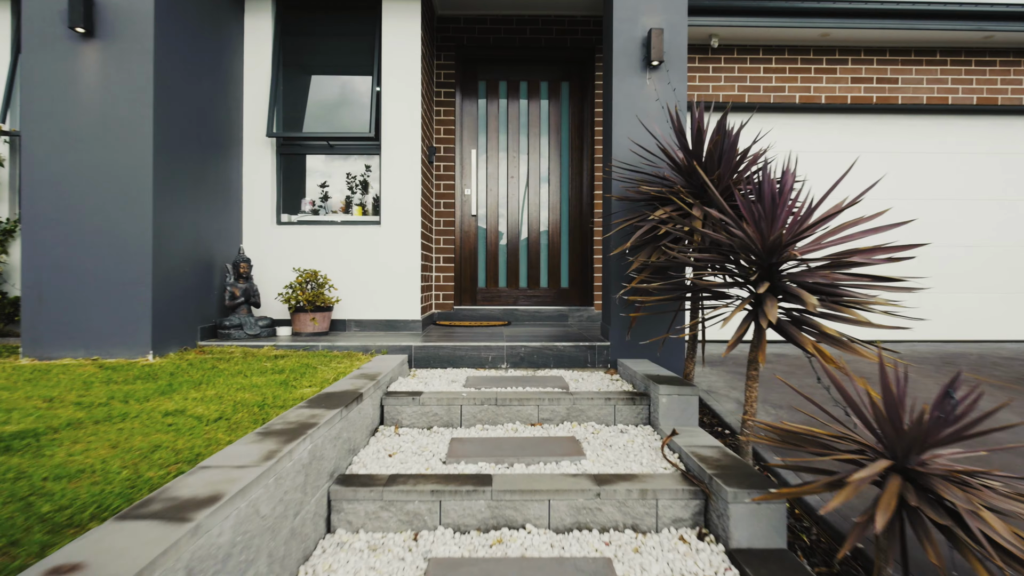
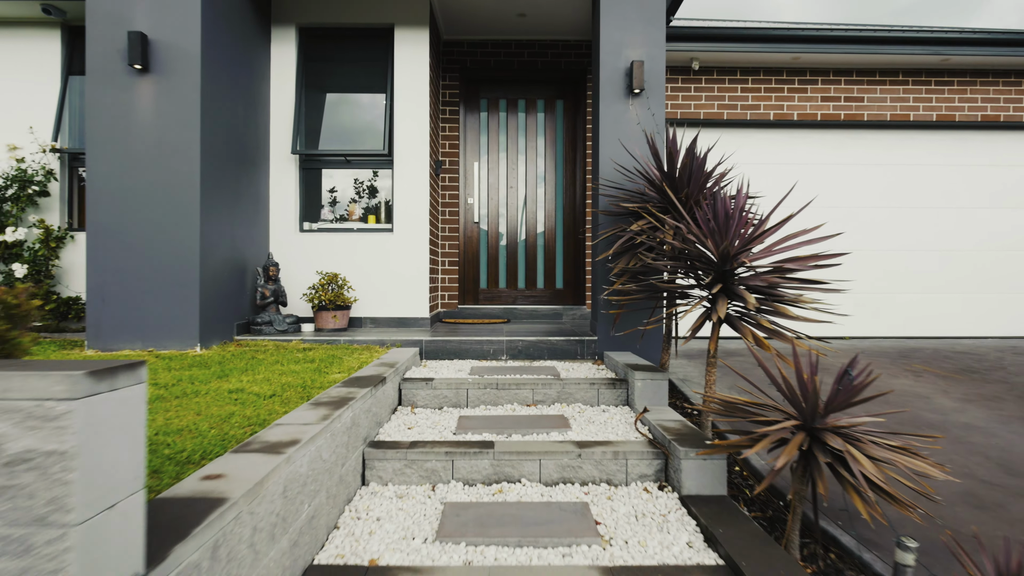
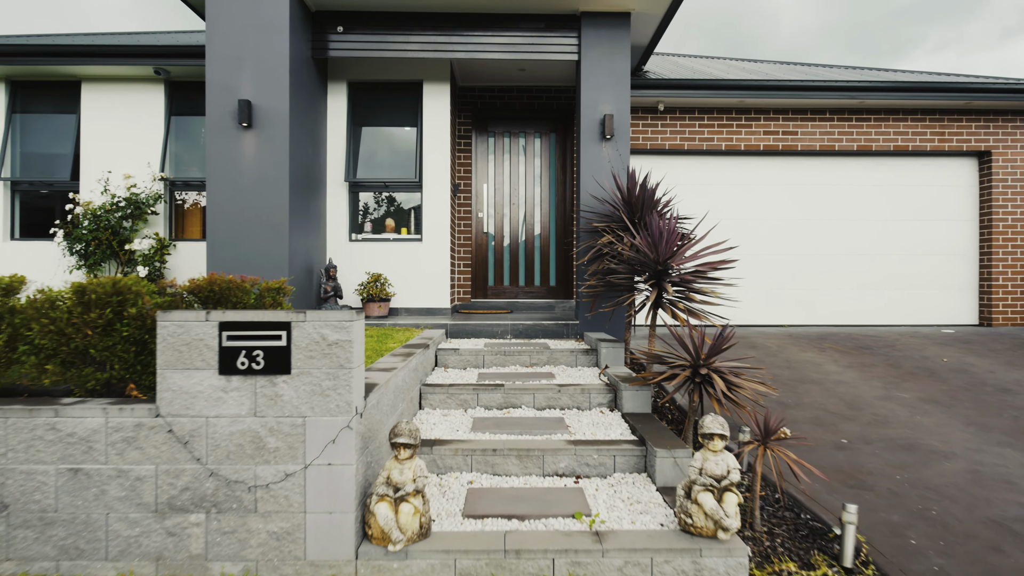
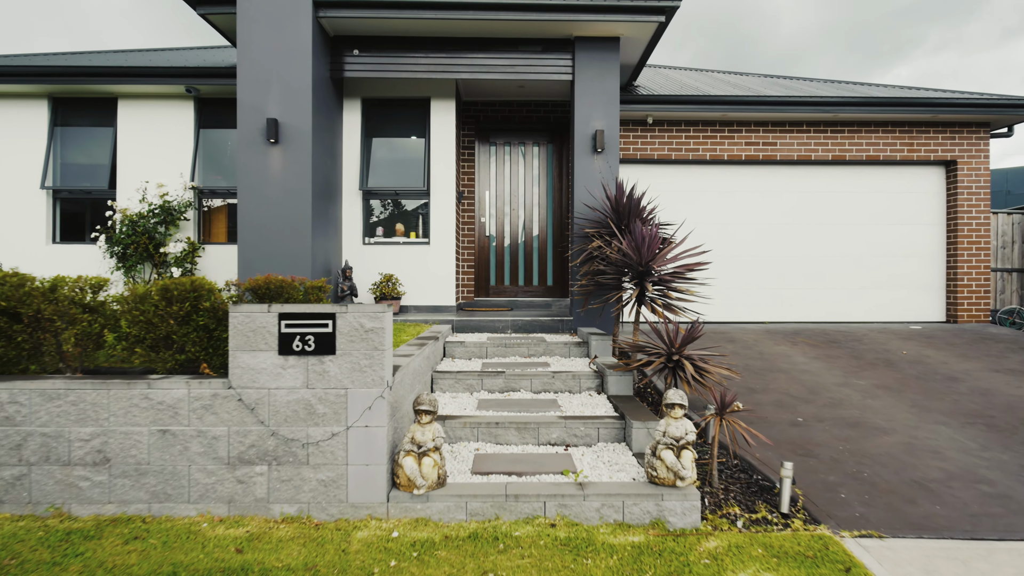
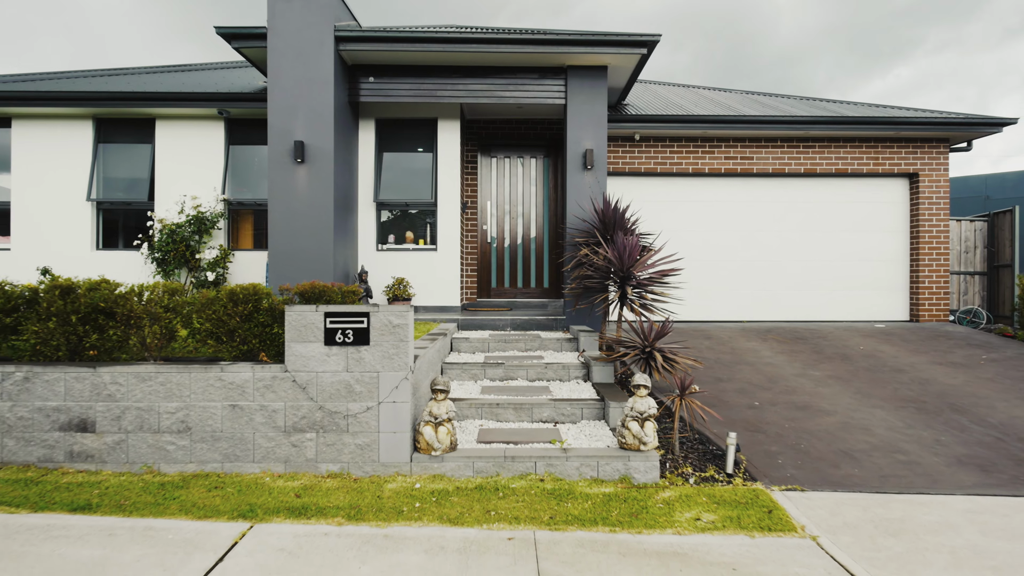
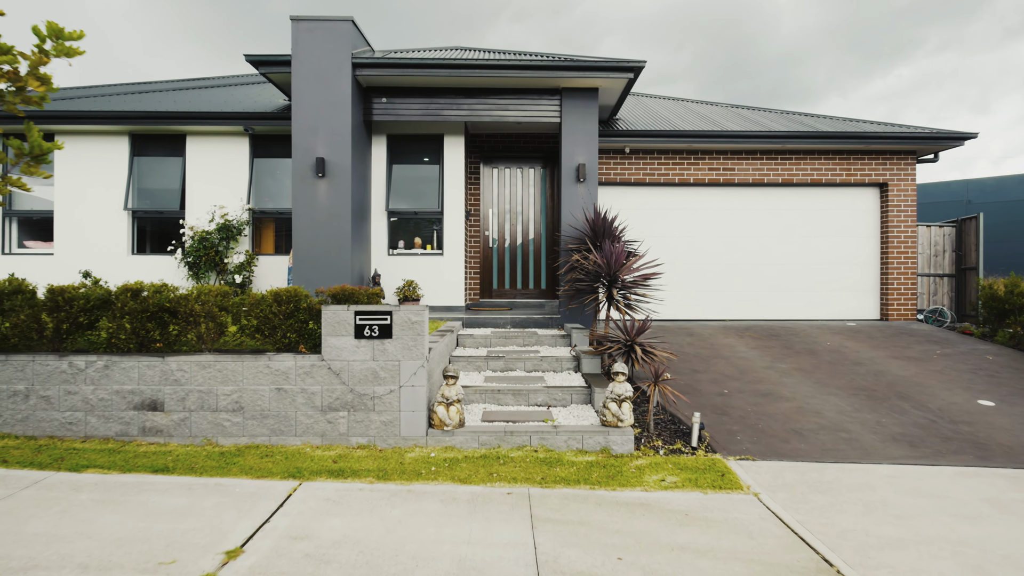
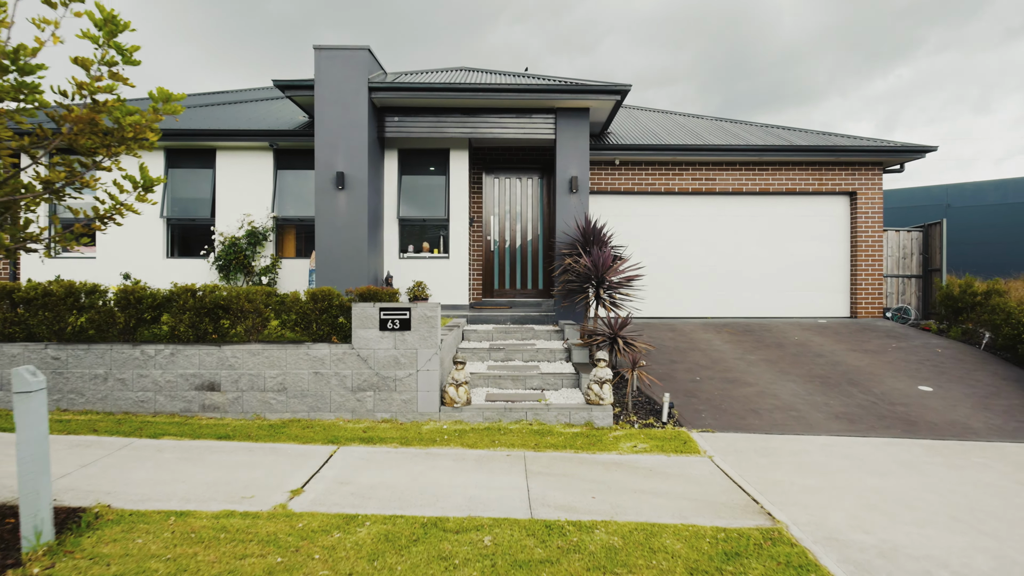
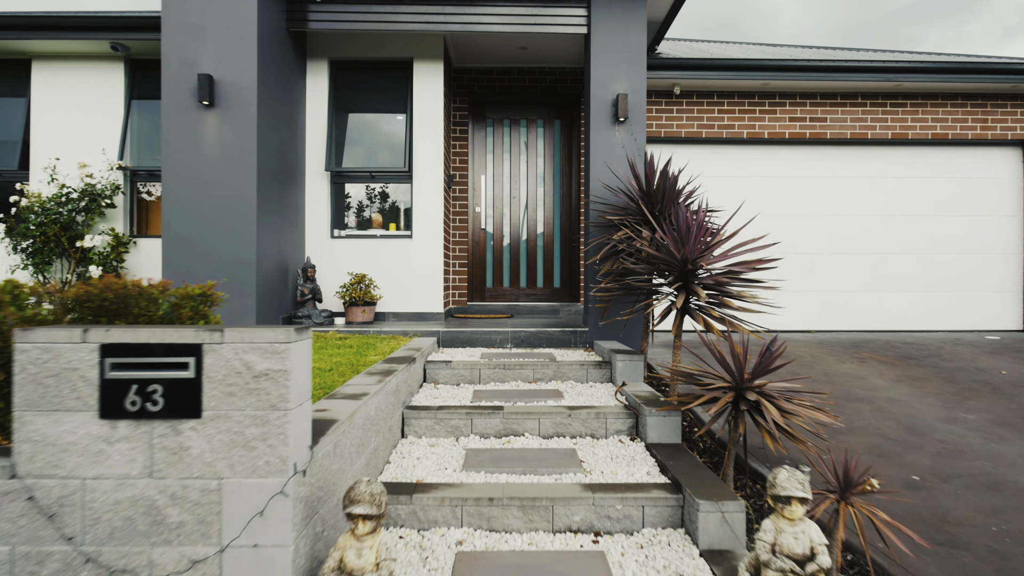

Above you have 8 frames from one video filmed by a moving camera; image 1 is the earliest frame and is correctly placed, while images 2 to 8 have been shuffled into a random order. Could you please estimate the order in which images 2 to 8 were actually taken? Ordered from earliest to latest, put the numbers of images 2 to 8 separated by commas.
2, 8, 3, 4, 5, 6, 7
